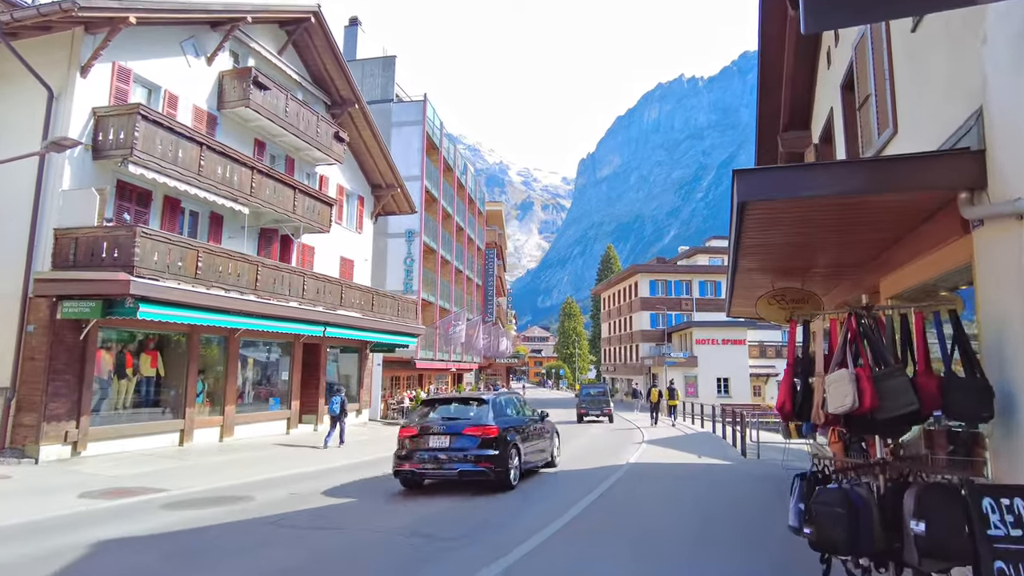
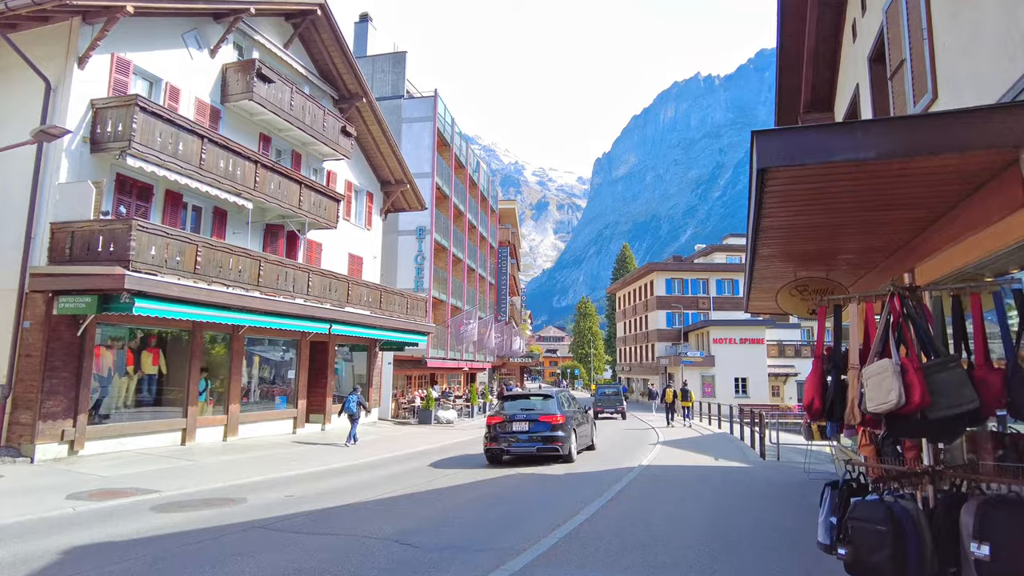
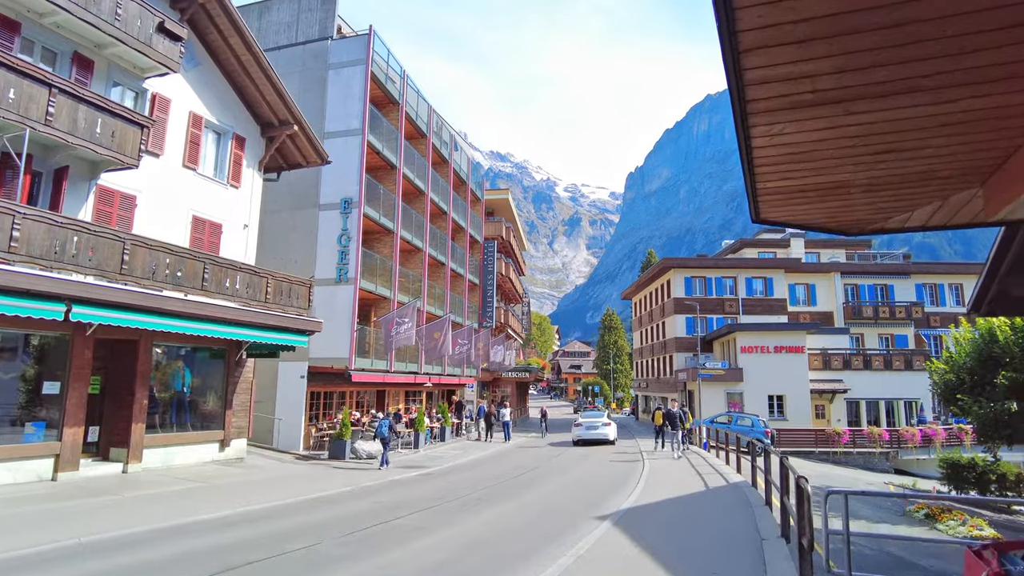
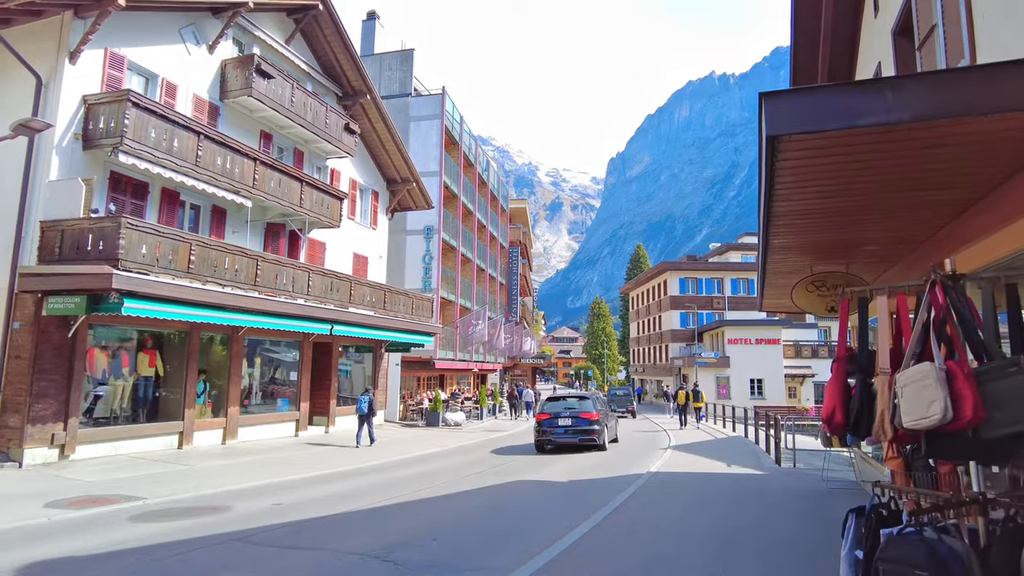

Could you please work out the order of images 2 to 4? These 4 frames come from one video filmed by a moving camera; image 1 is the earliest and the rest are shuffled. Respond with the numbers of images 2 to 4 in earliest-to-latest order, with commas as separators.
2, 4, 3
